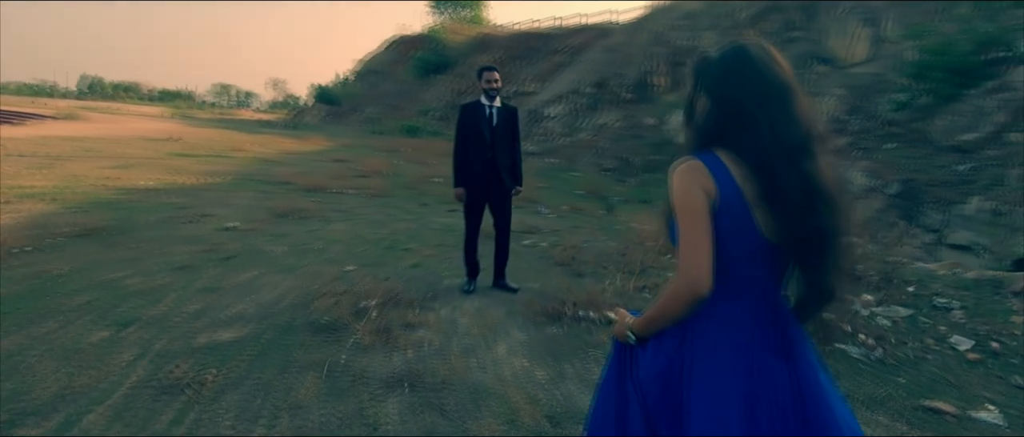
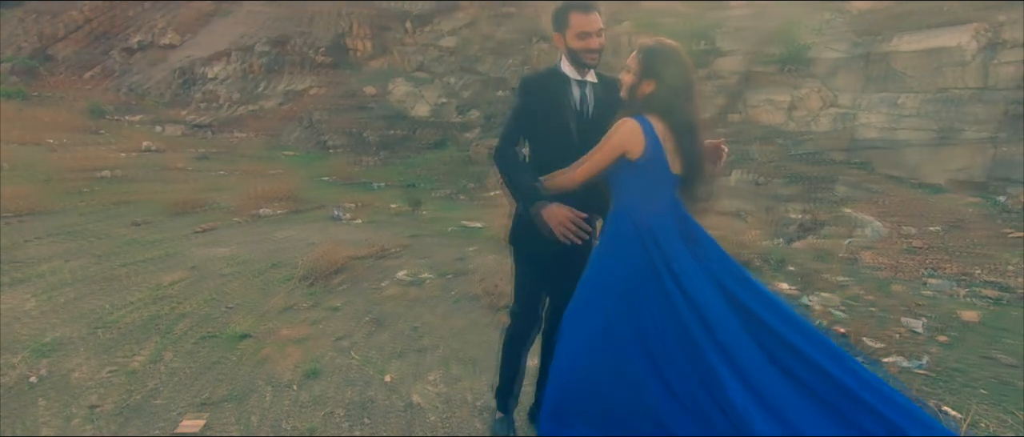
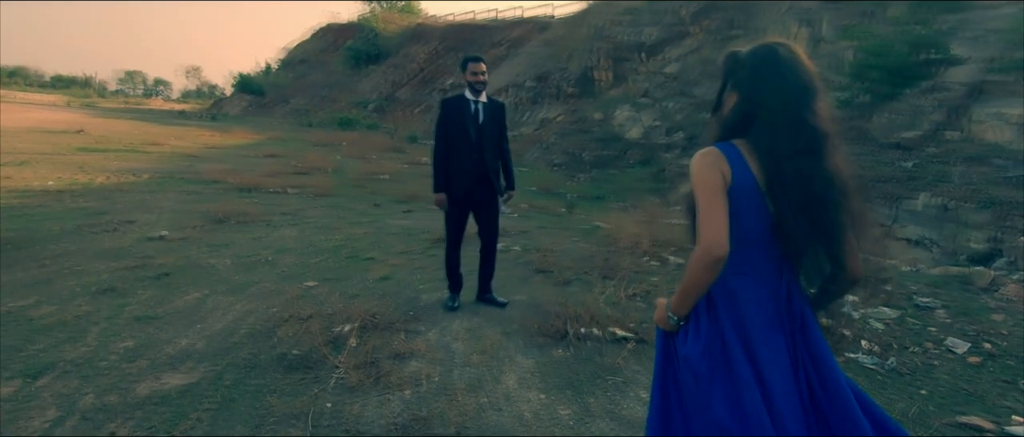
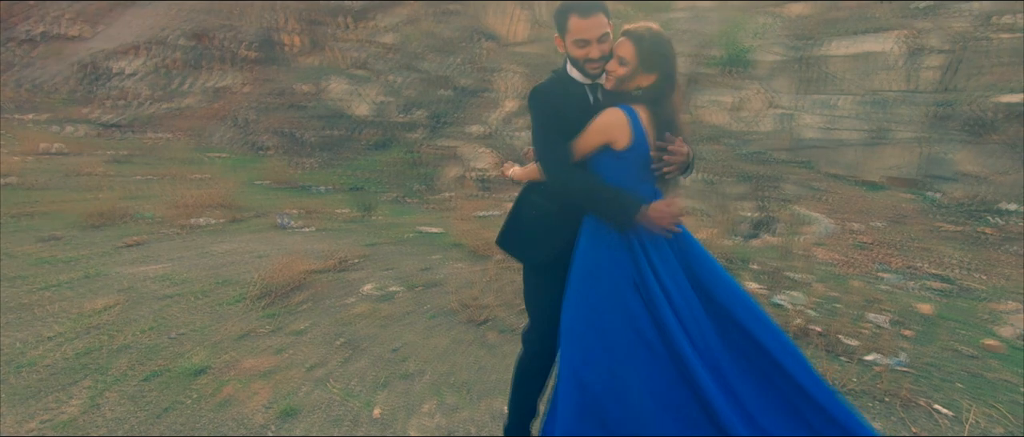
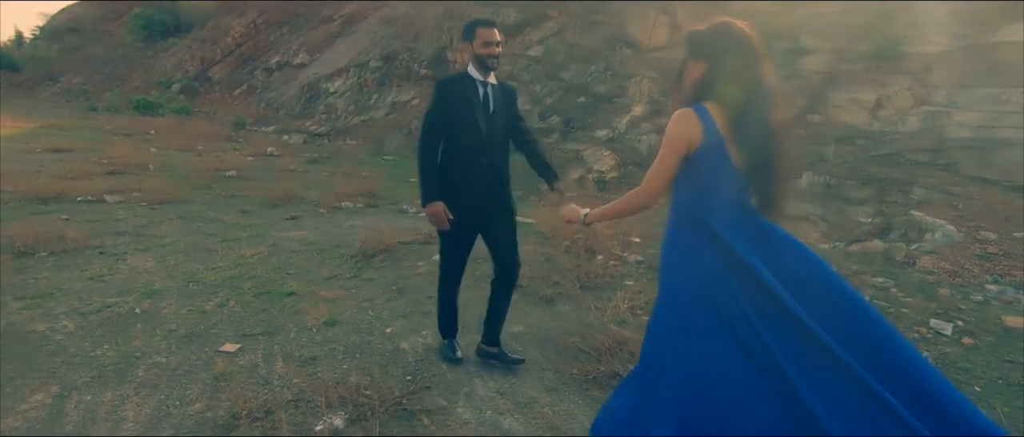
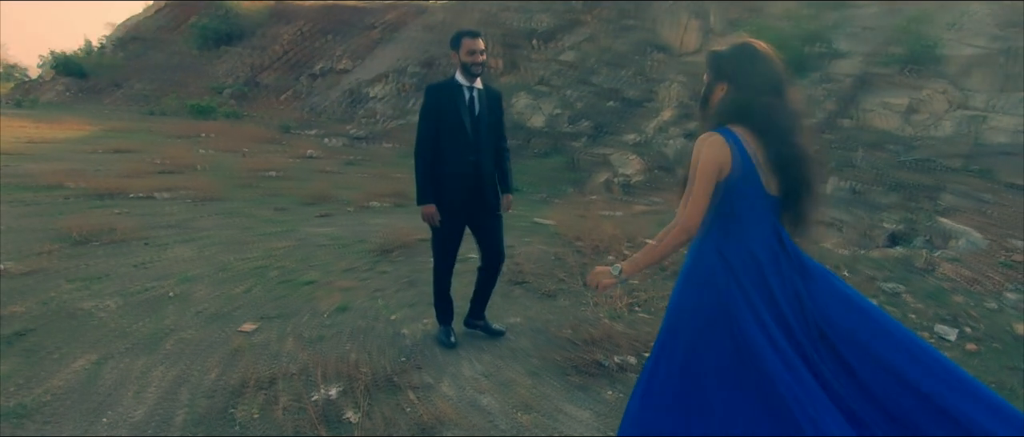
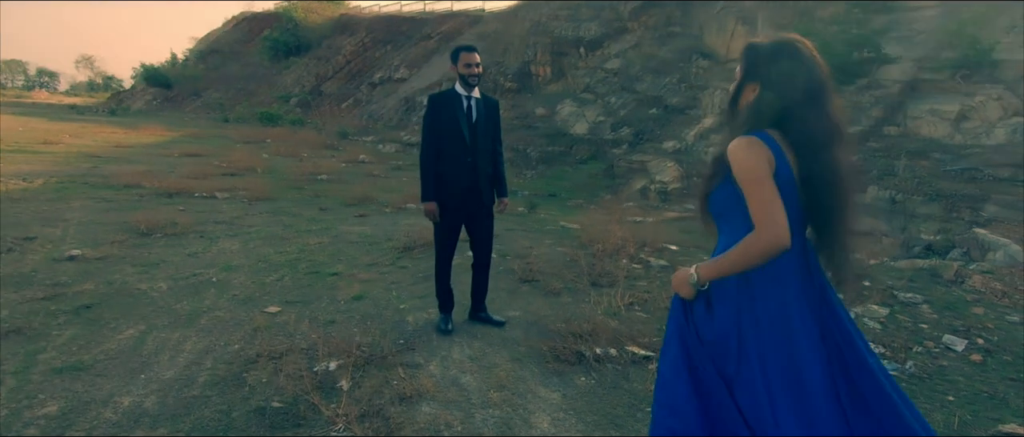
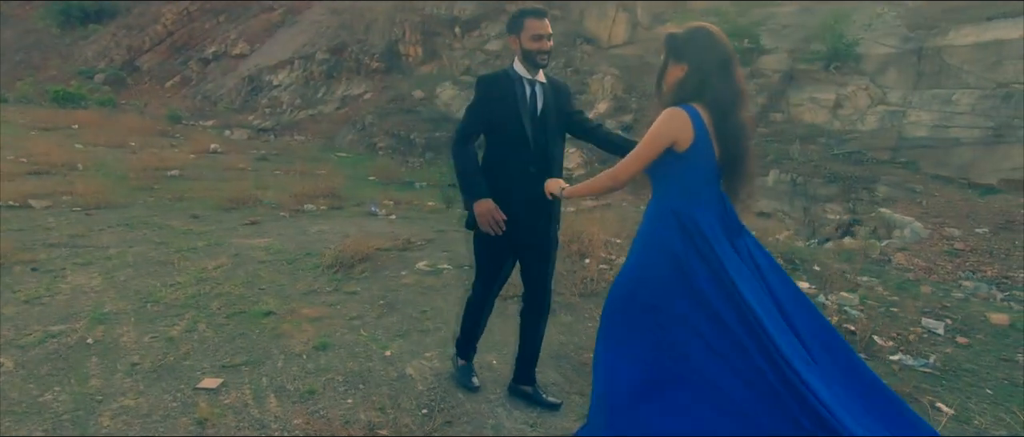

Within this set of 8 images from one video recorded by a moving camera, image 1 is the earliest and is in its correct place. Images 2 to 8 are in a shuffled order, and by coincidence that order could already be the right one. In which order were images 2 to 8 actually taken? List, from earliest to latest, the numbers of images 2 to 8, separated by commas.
3, 7, 6, 5, 8, 2, 4
